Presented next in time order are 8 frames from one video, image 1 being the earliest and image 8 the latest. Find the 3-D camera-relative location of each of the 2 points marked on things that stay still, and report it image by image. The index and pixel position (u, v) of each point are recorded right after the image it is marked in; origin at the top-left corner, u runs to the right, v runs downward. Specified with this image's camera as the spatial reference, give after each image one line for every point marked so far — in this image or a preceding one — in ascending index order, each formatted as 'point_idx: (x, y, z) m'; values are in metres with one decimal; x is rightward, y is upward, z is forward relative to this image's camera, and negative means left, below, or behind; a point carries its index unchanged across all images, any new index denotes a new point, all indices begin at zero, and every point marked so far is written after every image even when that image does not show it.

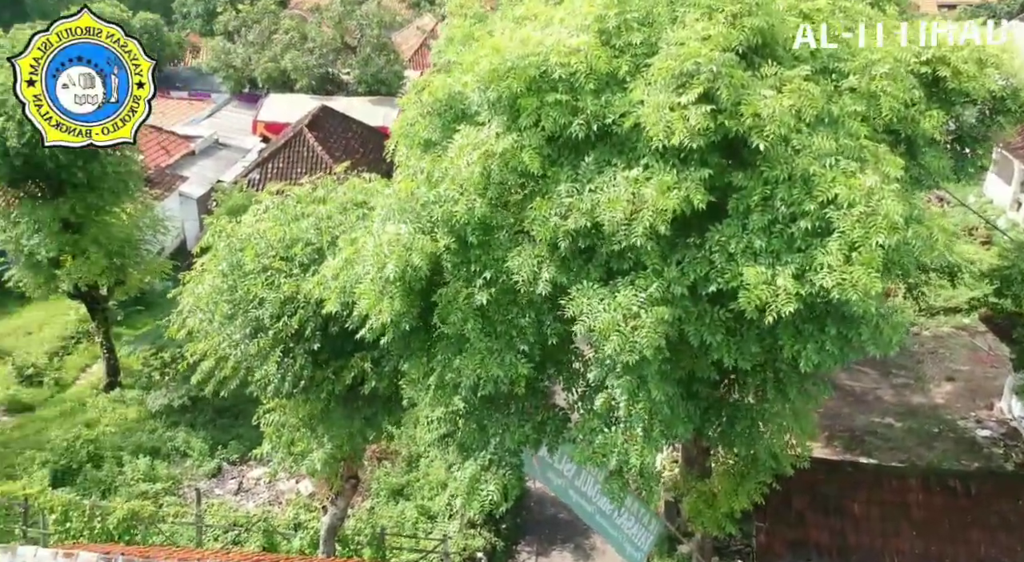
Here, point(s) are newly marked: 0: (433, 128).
0: (-0.8, +1.6, +11.1) m
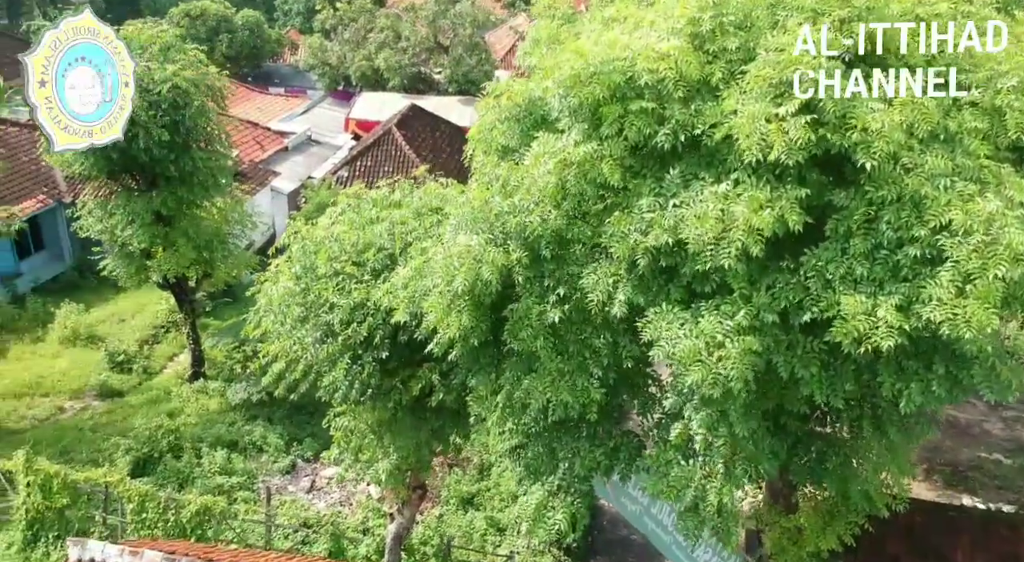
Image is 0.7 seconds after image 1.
0: (0.0, +1.4, +10.5) m
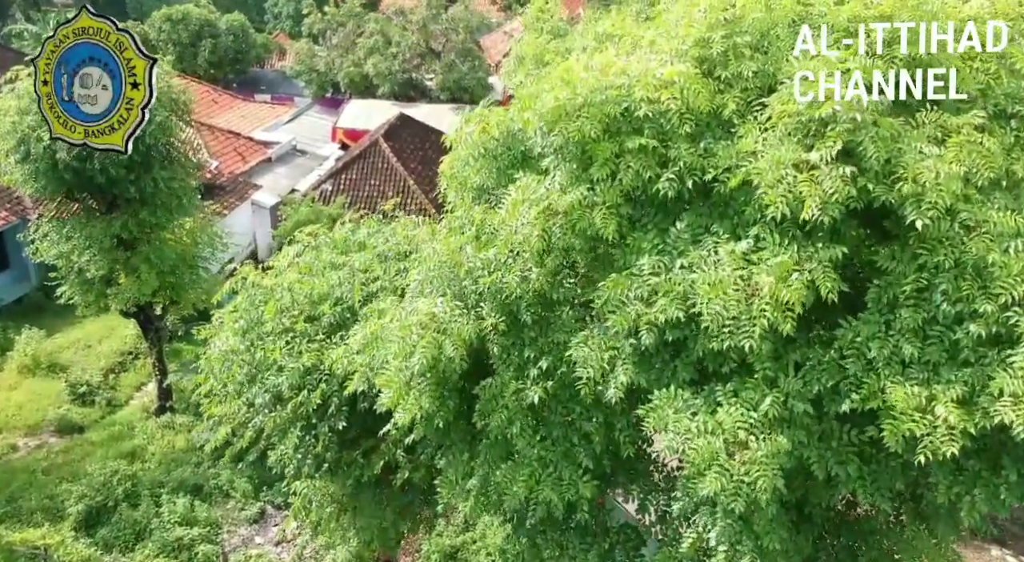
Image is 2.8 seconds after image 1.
0: (-0.2, +0.9, +8.9) m
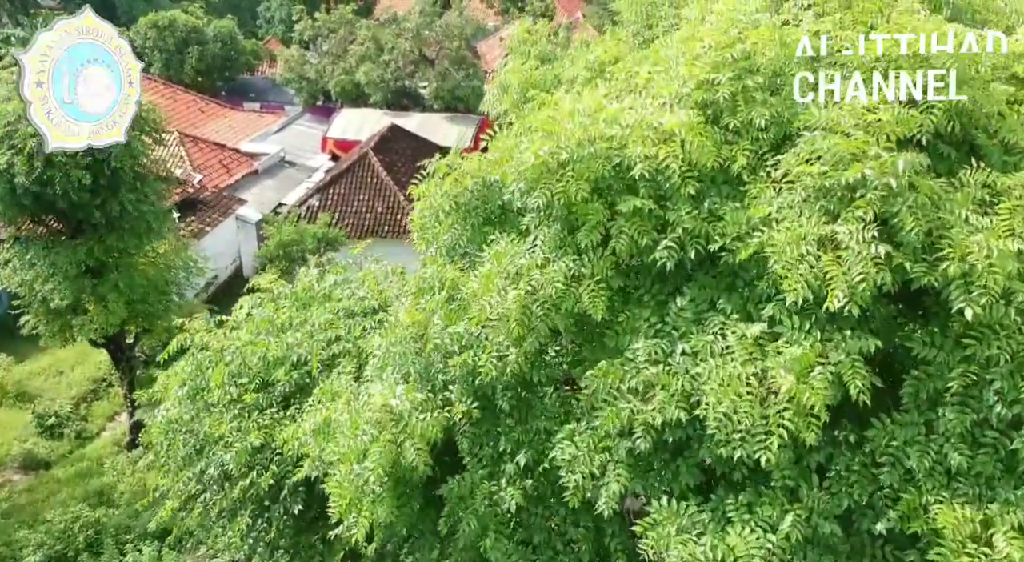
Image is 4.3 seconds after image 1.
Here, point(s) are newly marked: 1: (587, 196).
0: (-0.4, +0.4, +7.8) m
1: (+0.5, +0.5, +6.7) m
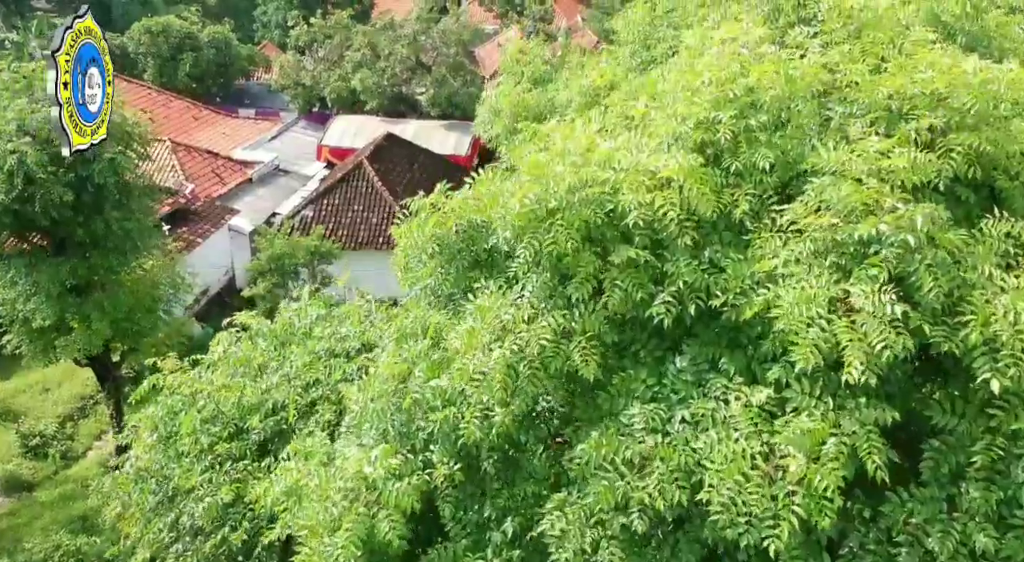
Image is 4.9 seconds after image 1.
0: (-0.5, 0.0, +7.3) m
1: (+0.4, +0.2, +6.2) m
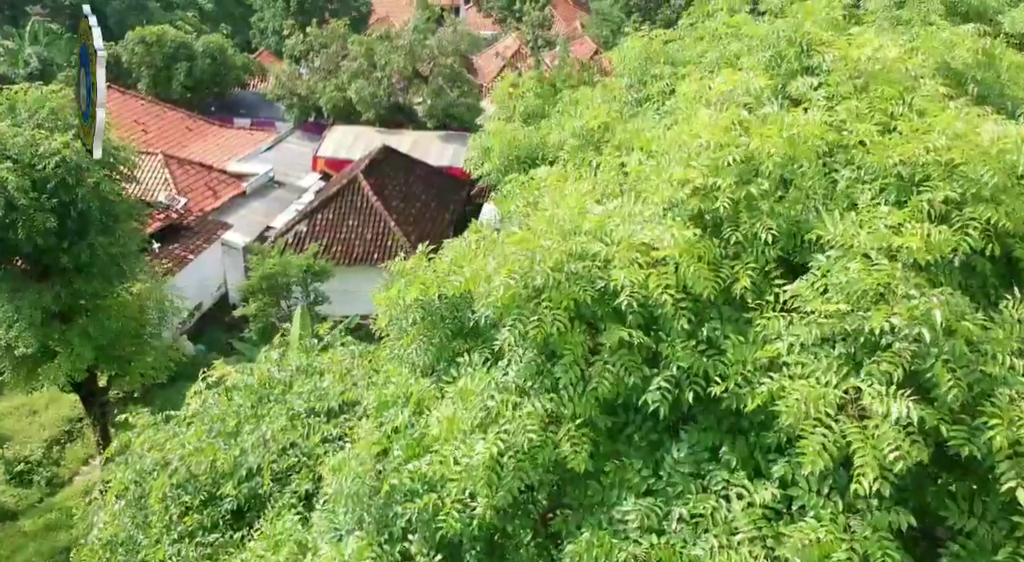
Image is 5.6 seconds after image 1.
0: (-0.6, -0.4, +6.9) m
1: (+0.3, -0.2, +5.7) m
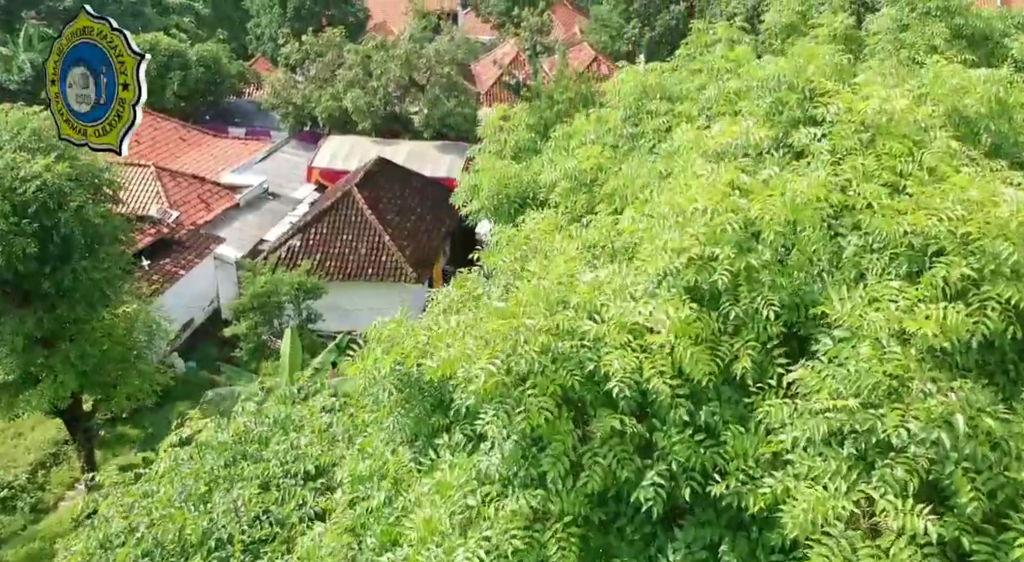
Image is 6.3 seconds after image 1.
0: (-0.6, -0.8, +6.4) m
1: (+0.2, -0.6, +5.3) m
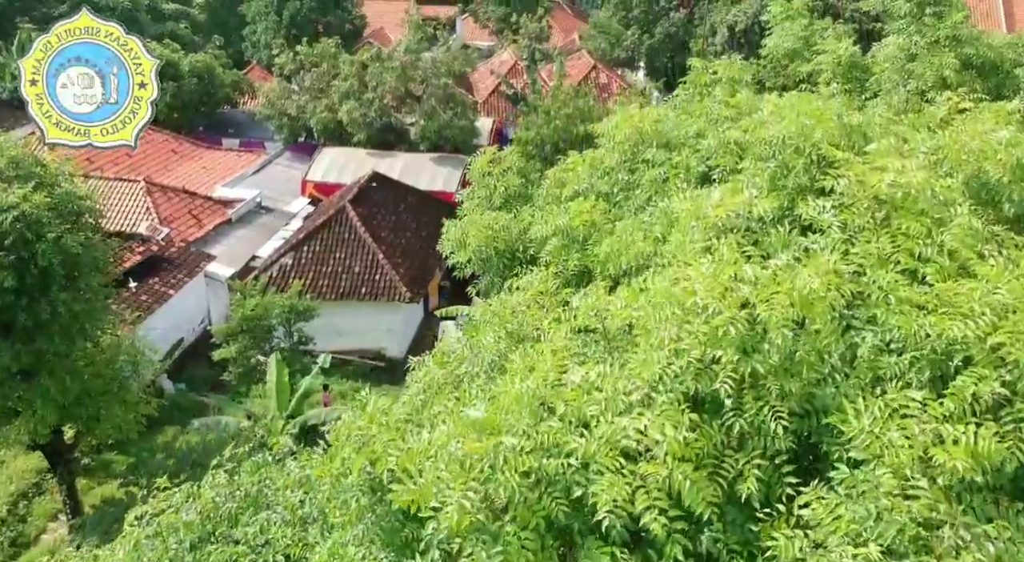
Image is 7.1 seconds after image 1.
0: (-0.7, -1.3, +5.9) m
1: (+0.1, -1.2, +4.7) m
